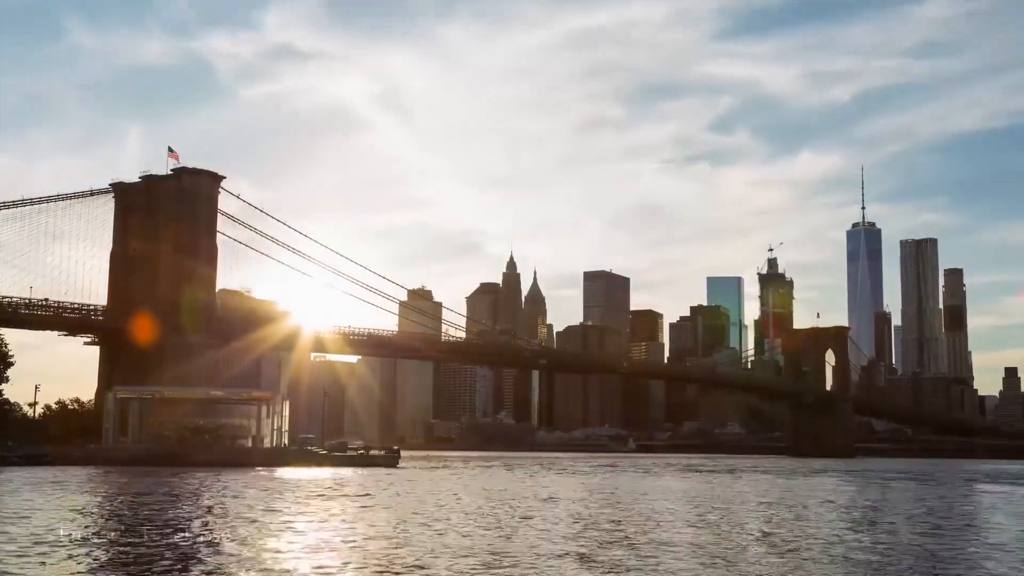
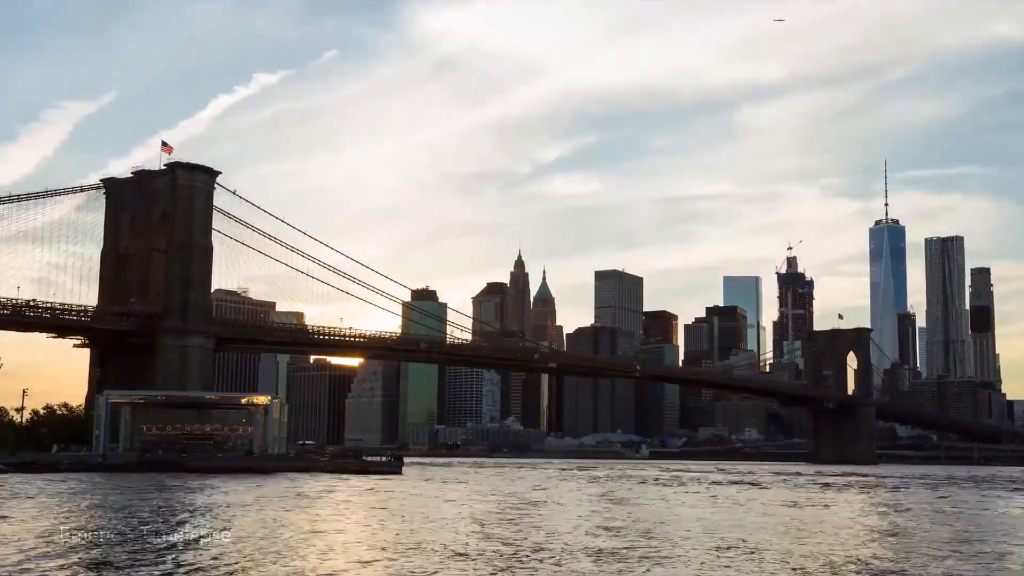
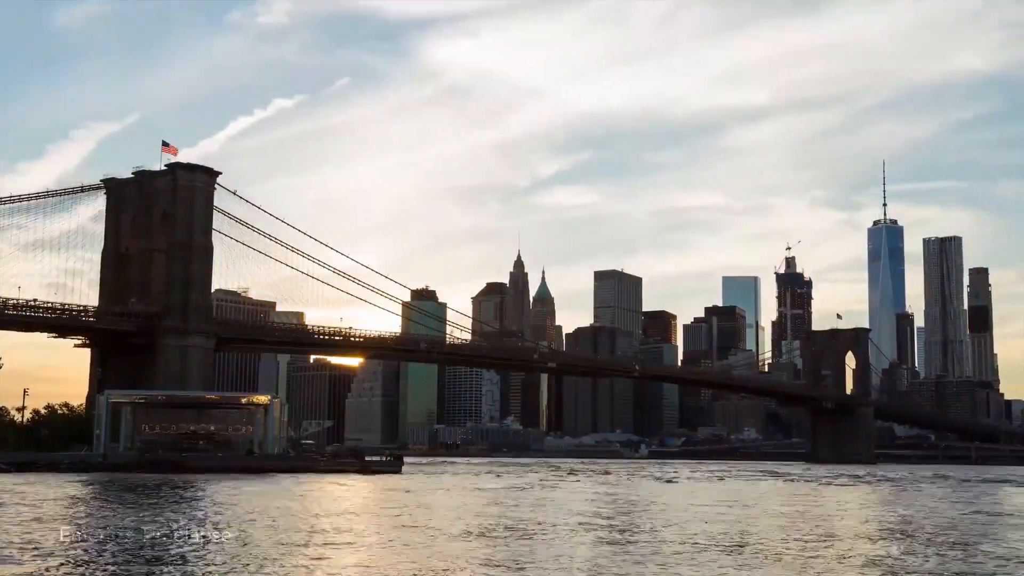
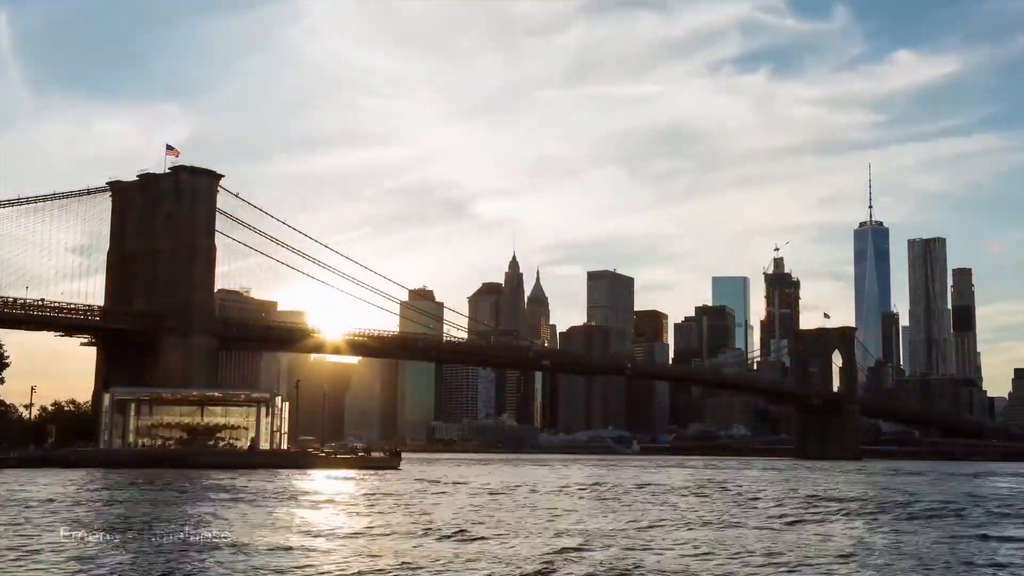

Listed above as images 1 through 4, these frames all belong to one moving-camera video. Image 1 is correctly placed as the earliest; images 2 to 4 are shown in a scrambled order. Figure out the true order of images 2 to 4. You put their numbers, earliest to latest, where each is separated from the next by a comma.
4, 3, 2
